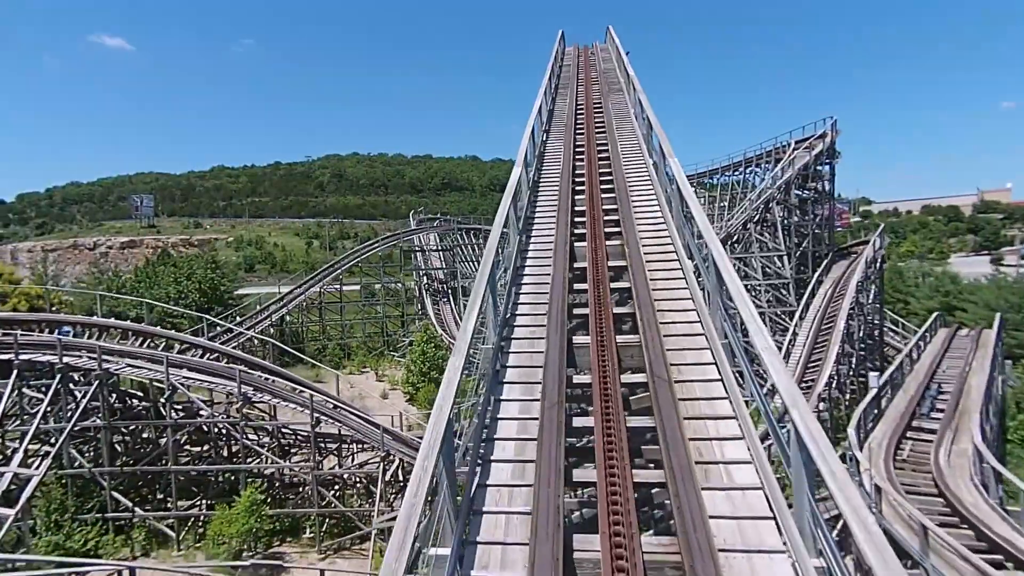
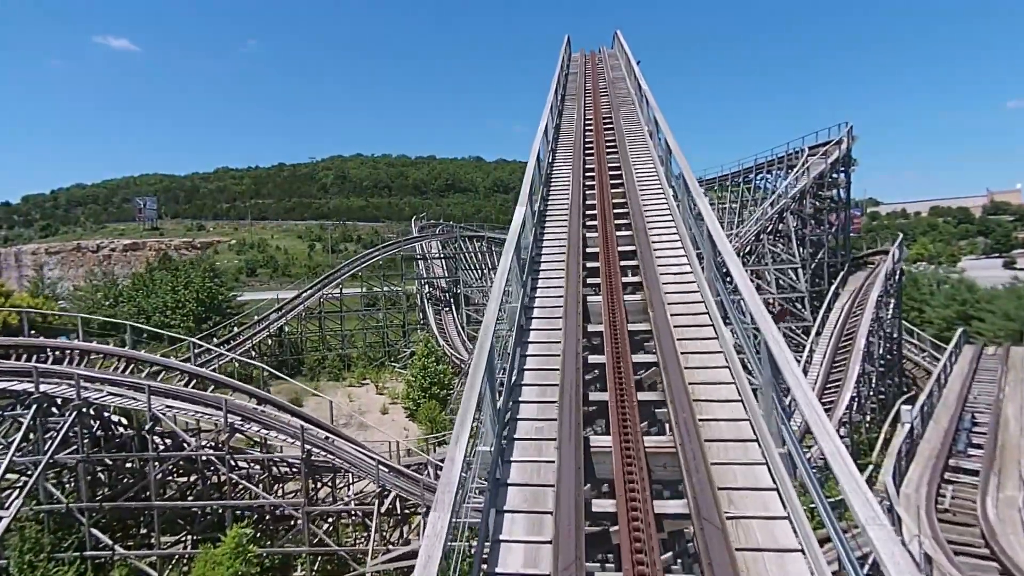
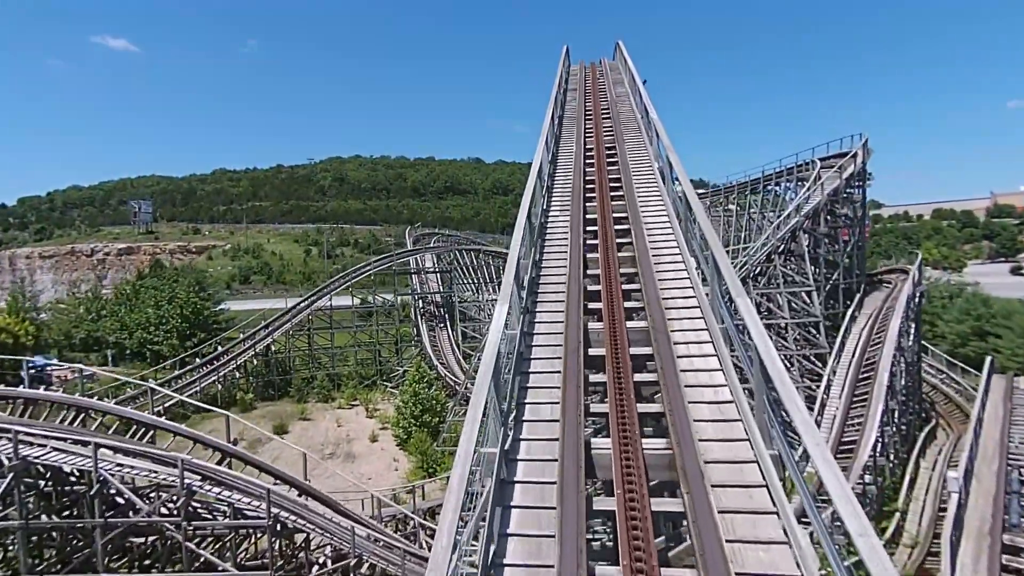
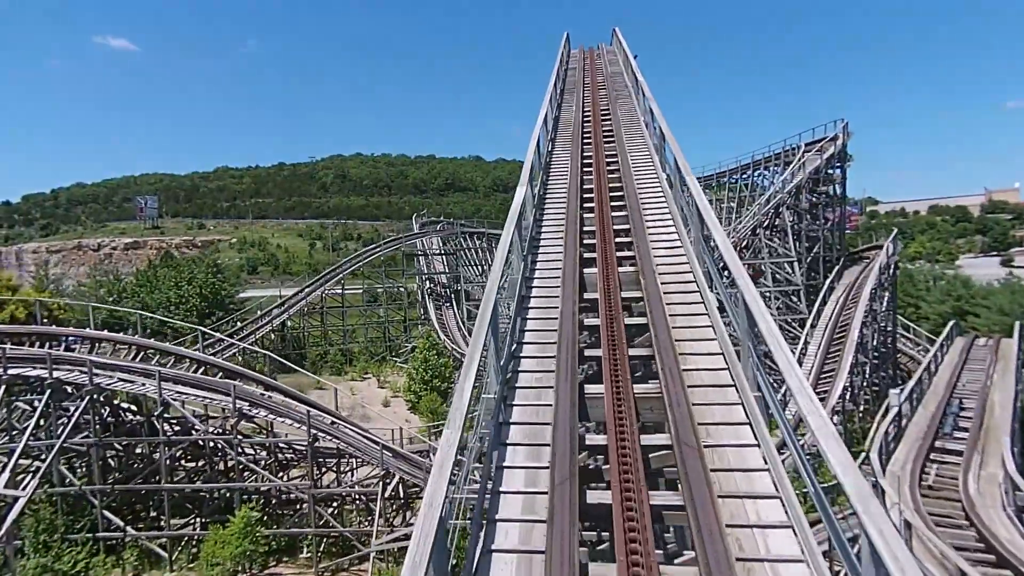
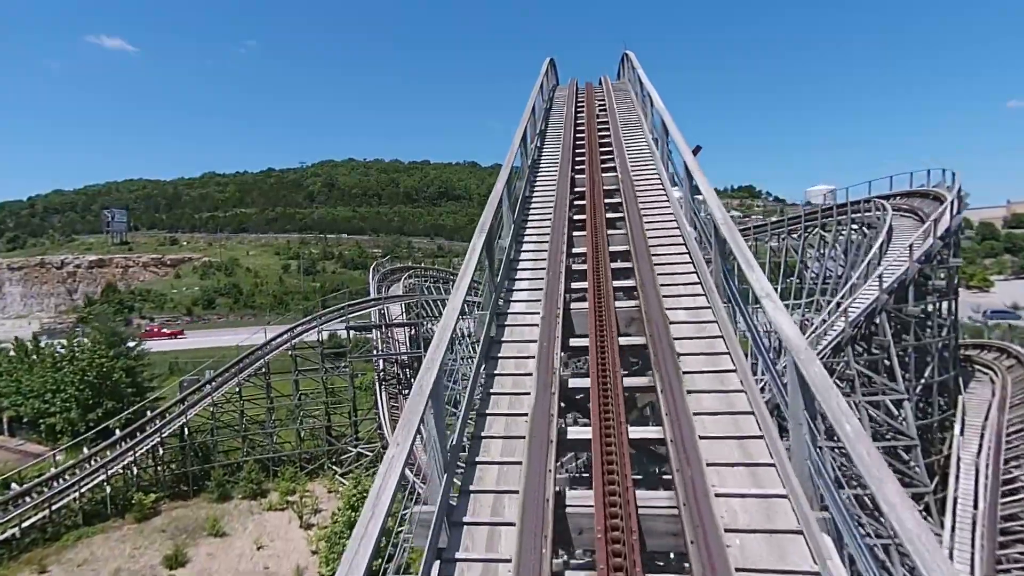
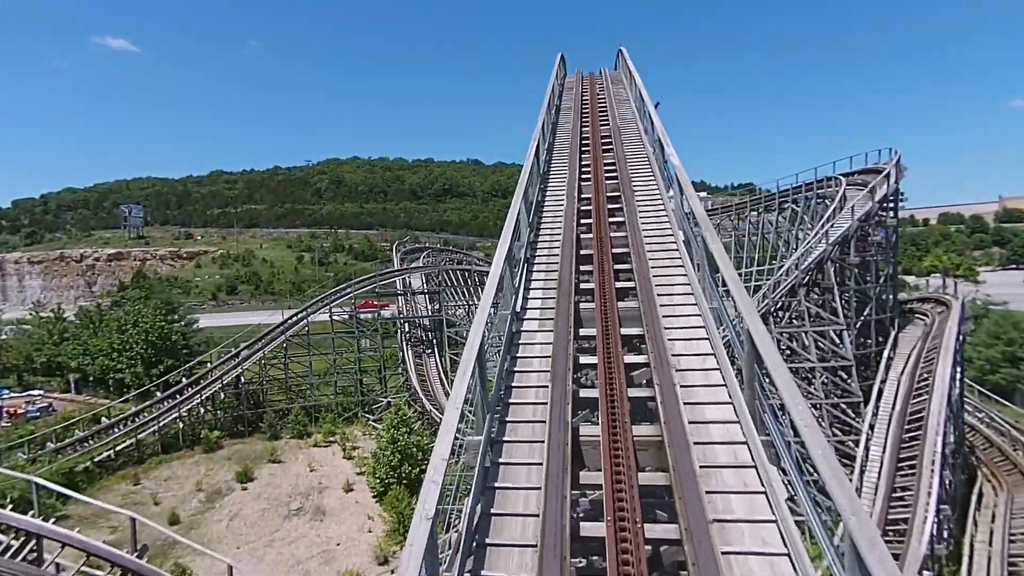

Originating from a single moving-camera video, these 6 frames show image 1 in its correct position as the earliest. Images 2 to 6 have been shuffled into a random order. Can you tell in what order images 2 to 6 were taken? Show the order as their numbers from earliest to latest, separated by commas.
4, 2, 3, 6, 5
